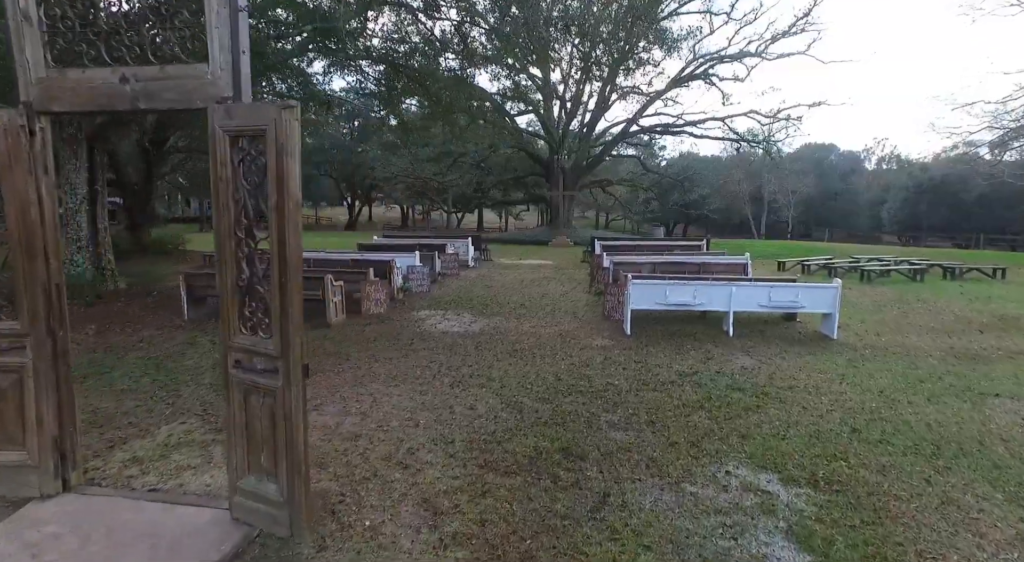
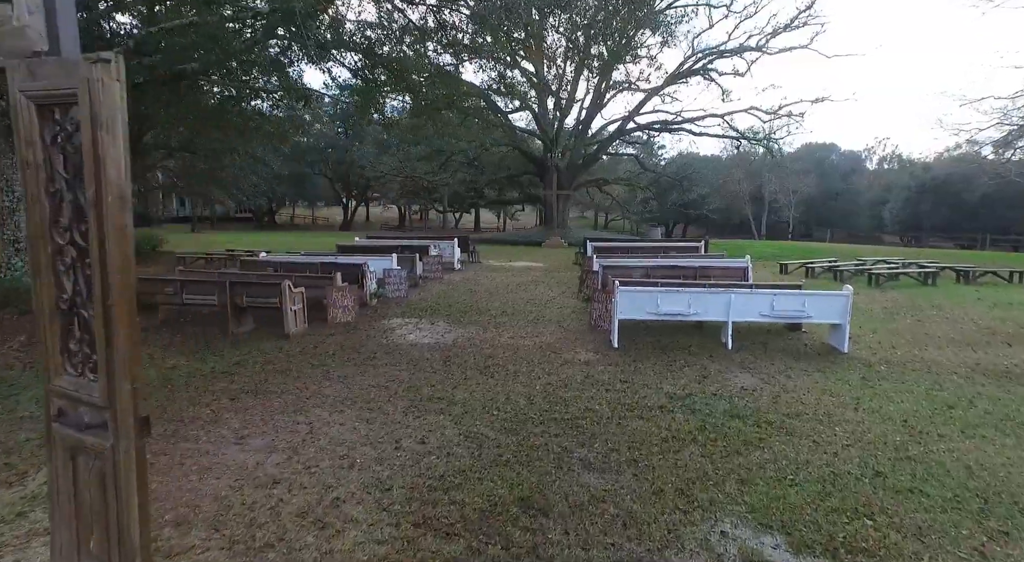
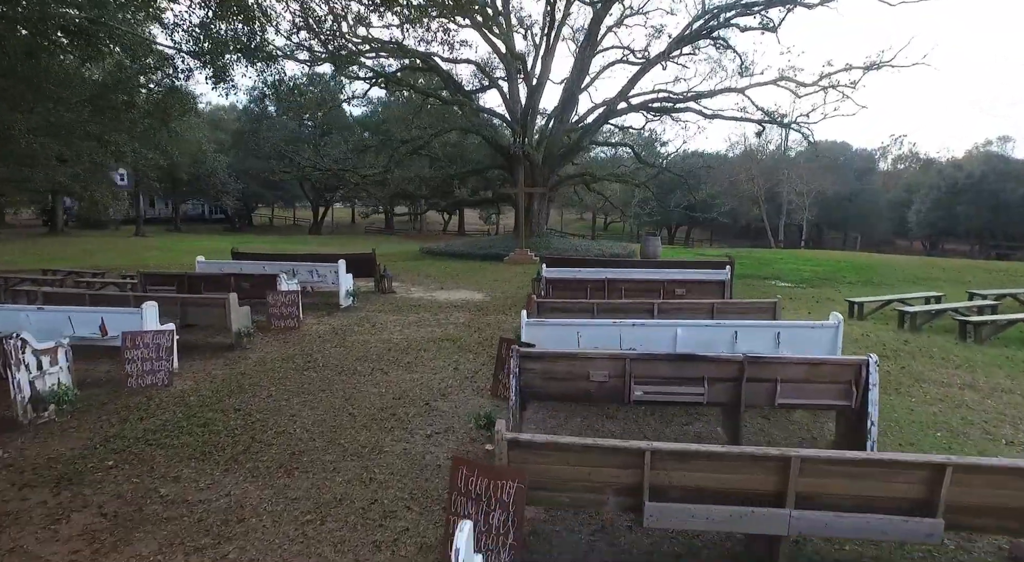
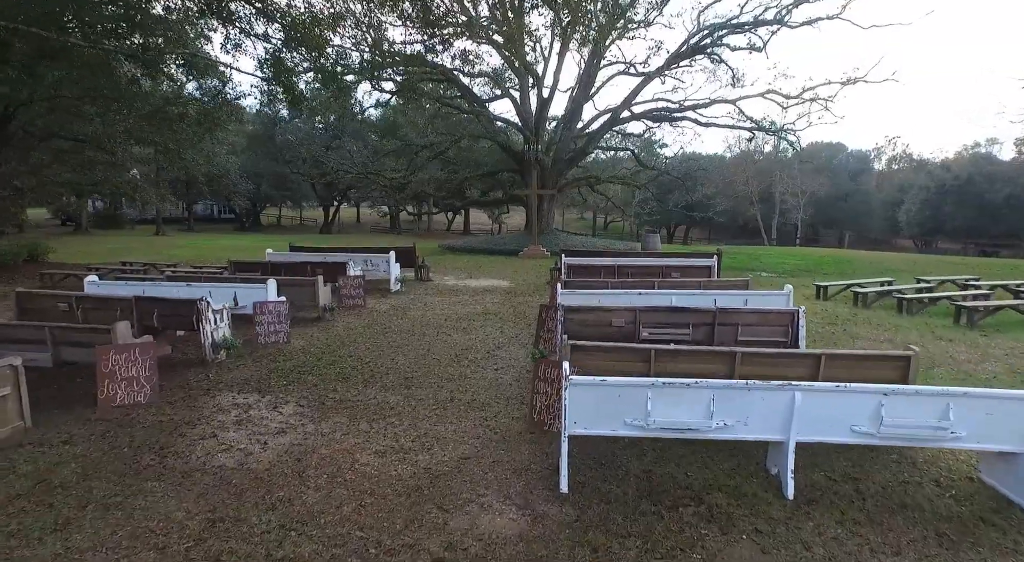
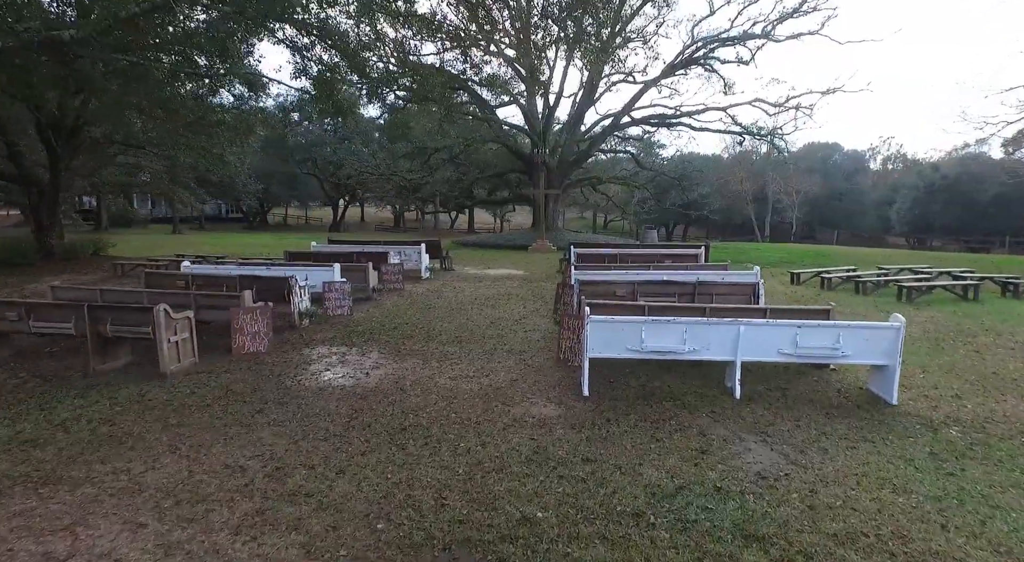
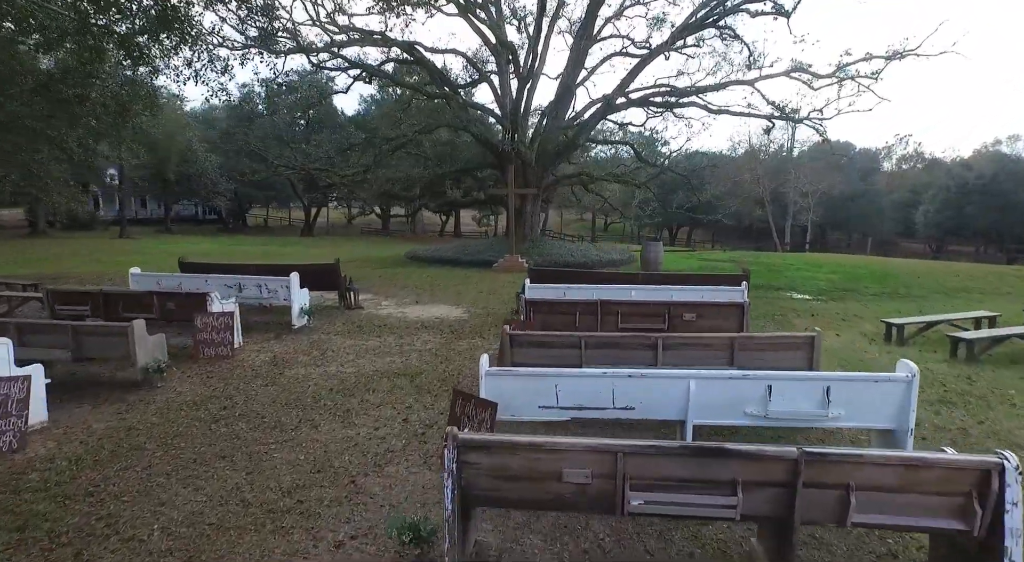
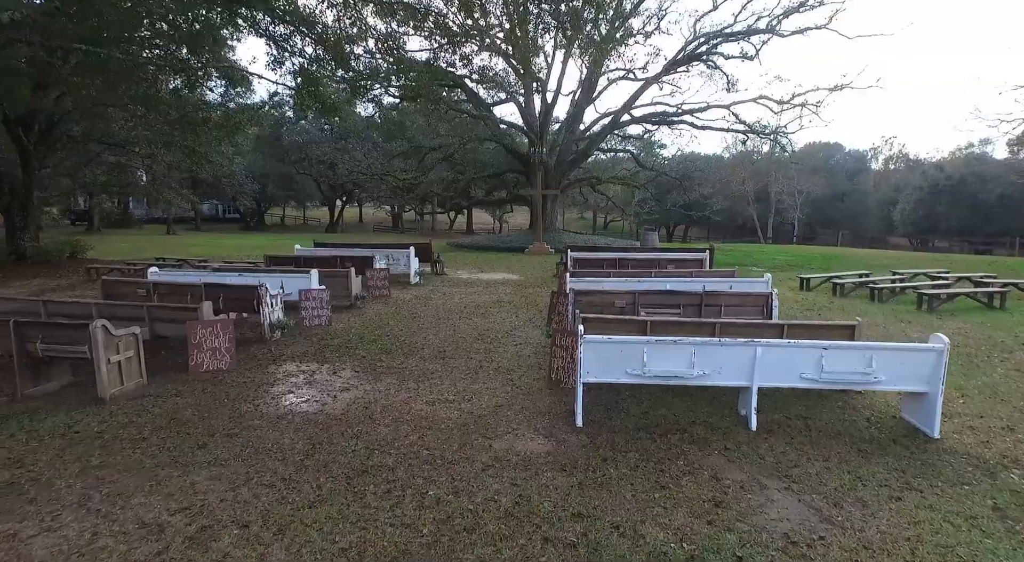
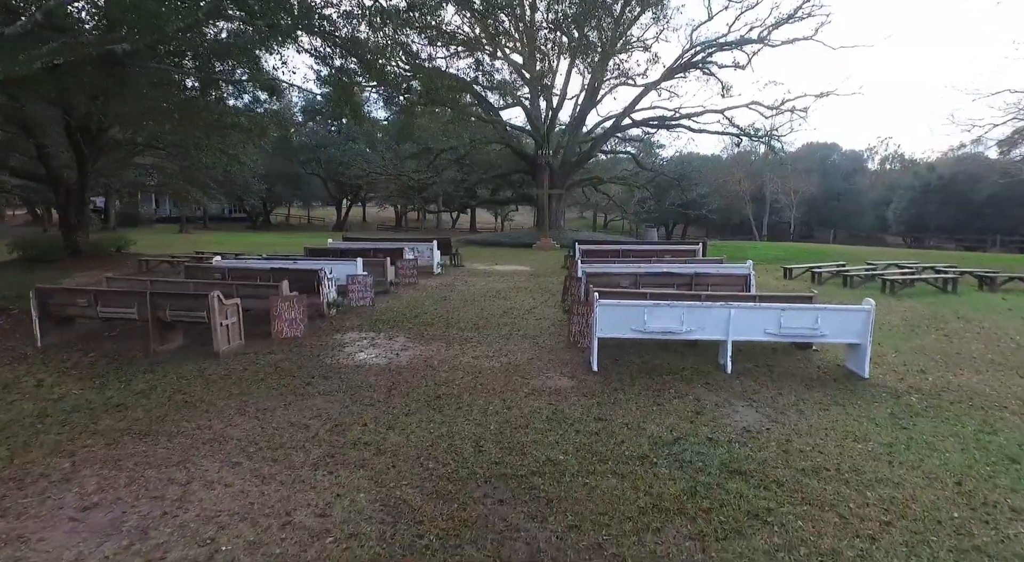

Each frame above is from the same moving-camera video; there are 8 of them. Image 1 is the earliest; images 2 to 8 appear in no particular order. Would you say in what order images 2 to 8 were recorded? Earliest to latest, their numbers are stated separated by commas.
2, 8, 5, 7, 4, 3, 6
